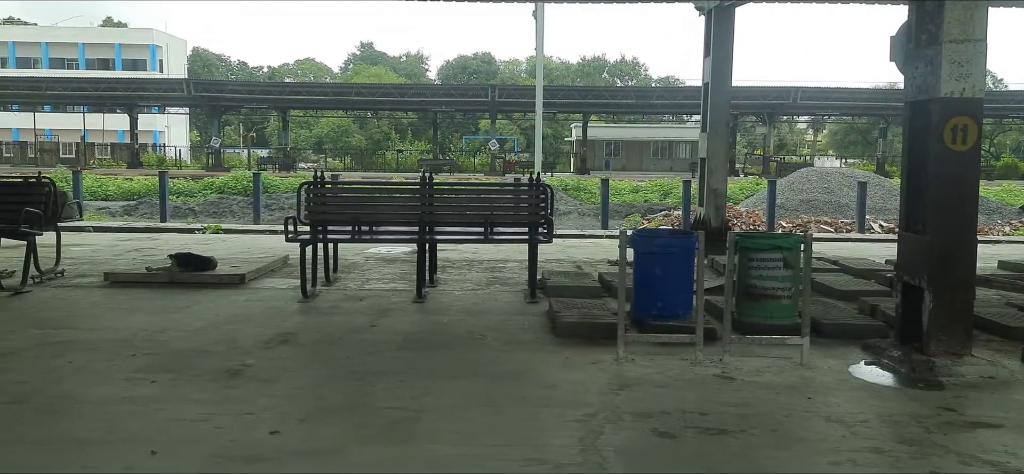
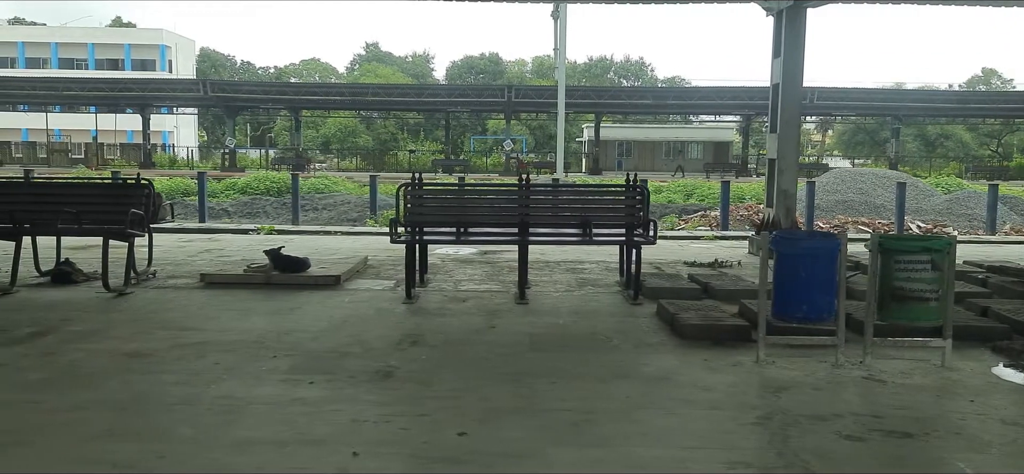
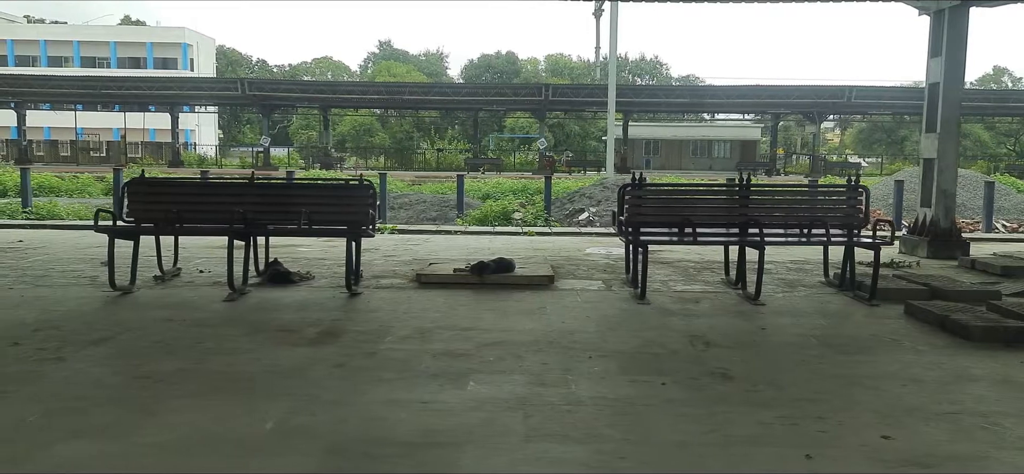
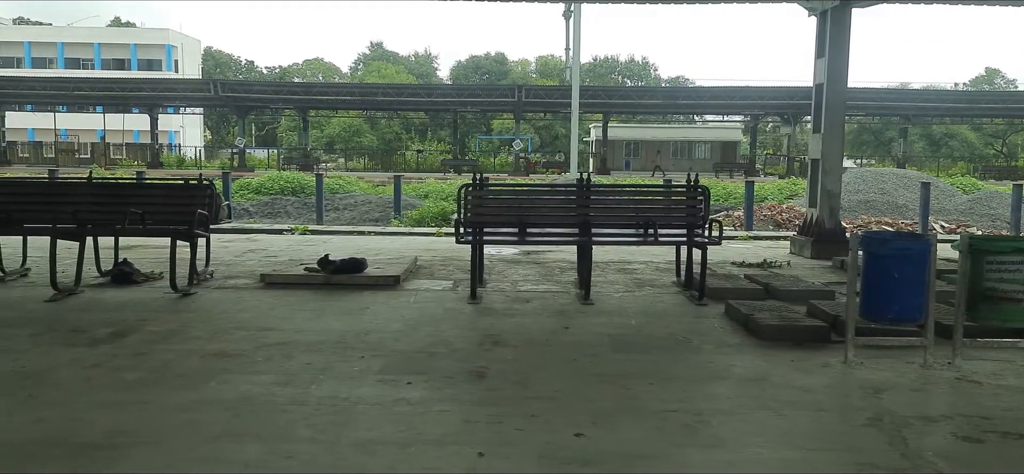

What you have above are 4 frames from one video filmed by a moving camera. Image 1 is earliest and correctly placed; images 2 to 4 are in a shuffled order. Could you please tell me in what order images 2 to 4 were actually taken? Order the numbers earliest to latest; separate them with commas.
2, 4, 3
